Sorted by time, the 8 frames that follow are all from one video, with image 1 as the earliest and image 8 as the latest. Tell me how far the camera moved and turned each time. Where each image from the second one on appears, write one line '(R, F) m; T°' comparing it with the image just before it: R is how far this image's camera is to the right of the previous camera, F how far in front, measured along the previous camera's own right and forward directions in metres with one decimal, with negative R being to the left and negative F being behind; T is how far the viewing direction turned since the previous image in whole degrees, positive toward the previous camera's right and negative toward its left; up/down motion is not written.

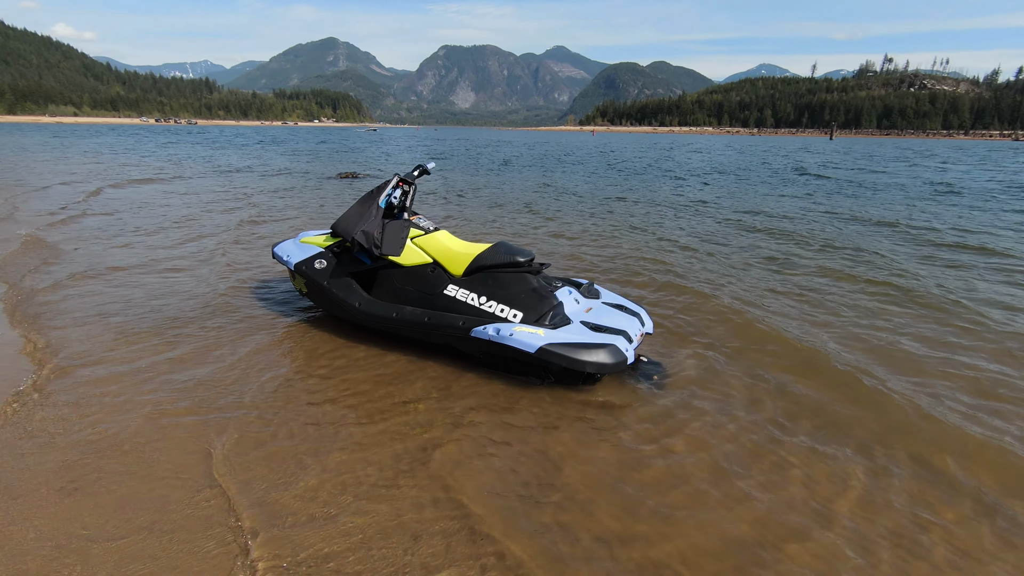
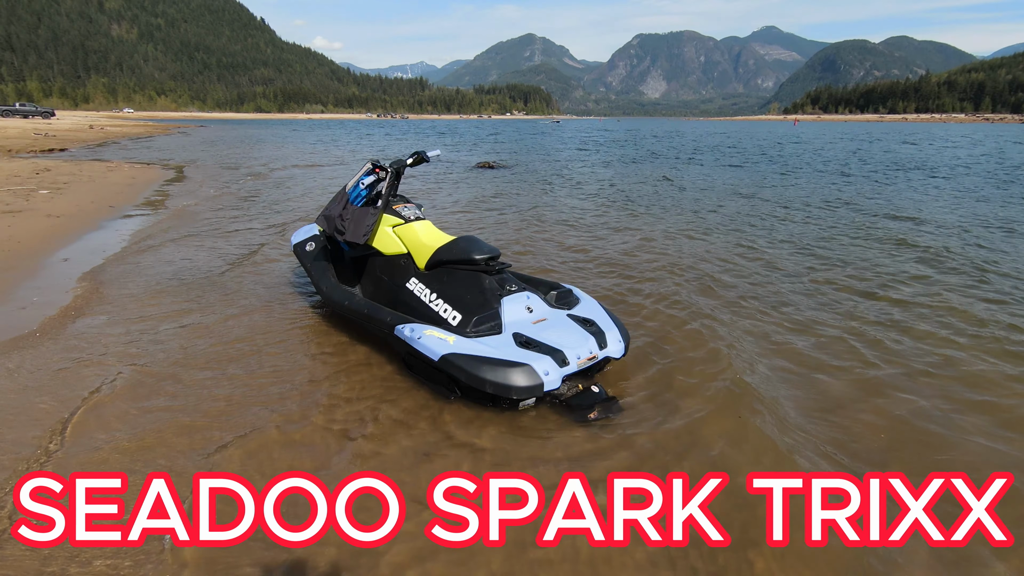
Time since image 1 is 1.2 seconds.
(+1.6, +0.7) m; -18°
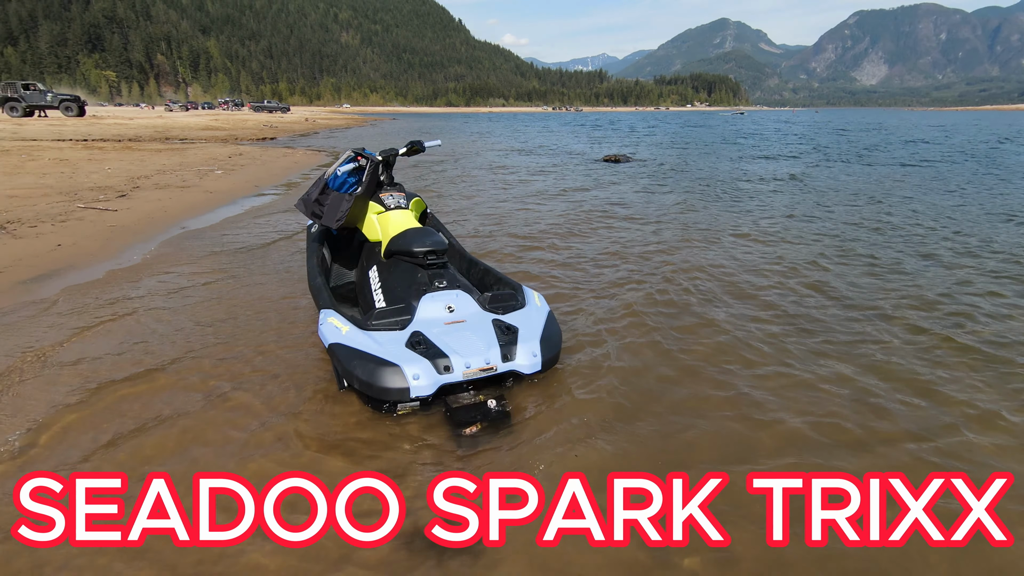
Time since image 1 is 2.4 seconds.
(+1.7, +0.4) m; -17°
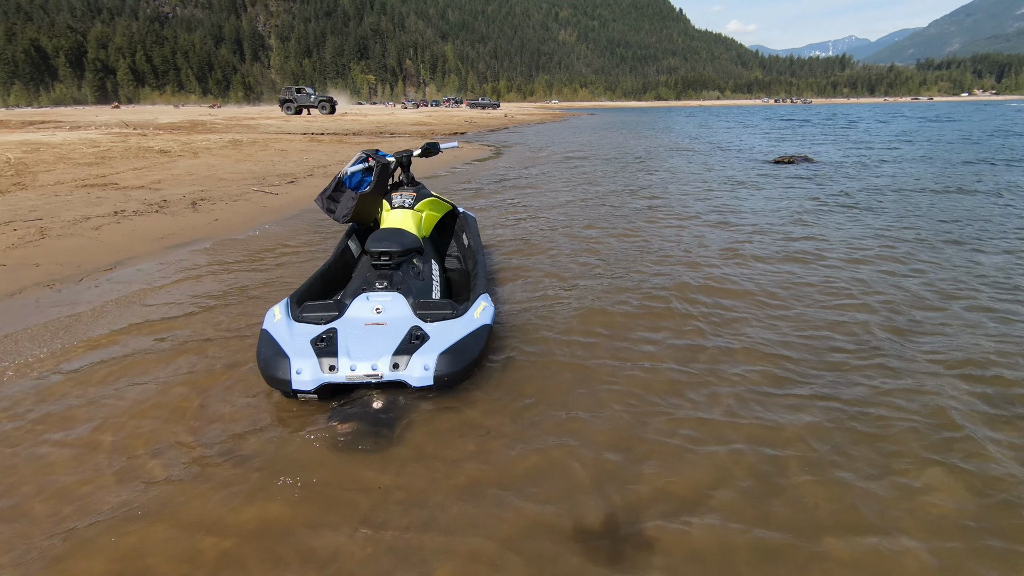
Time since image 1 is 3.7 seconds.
(+1.9, +0.3) m; -20°
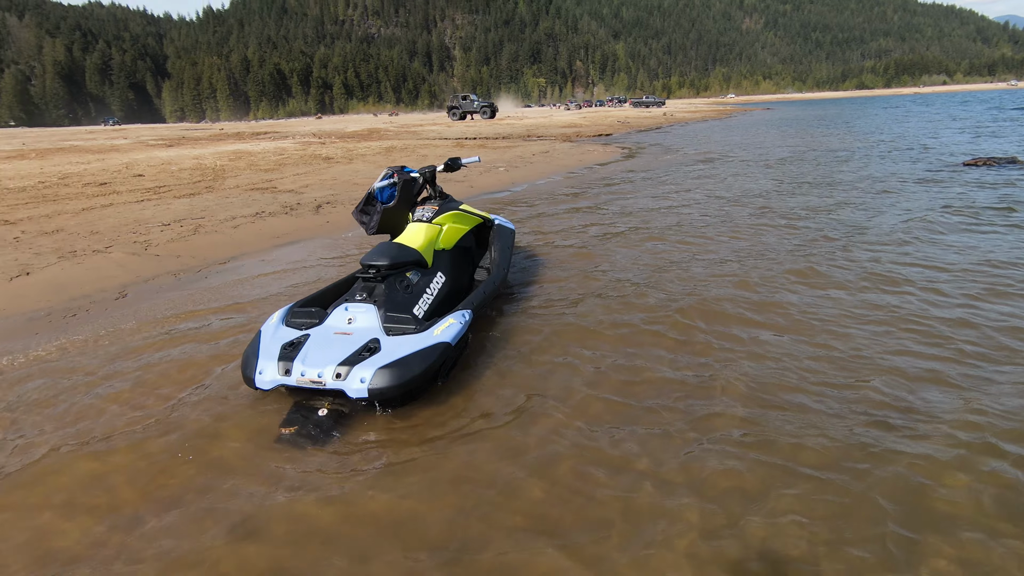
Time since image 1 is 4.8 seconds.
(+1.5, +0.1) m; -16°
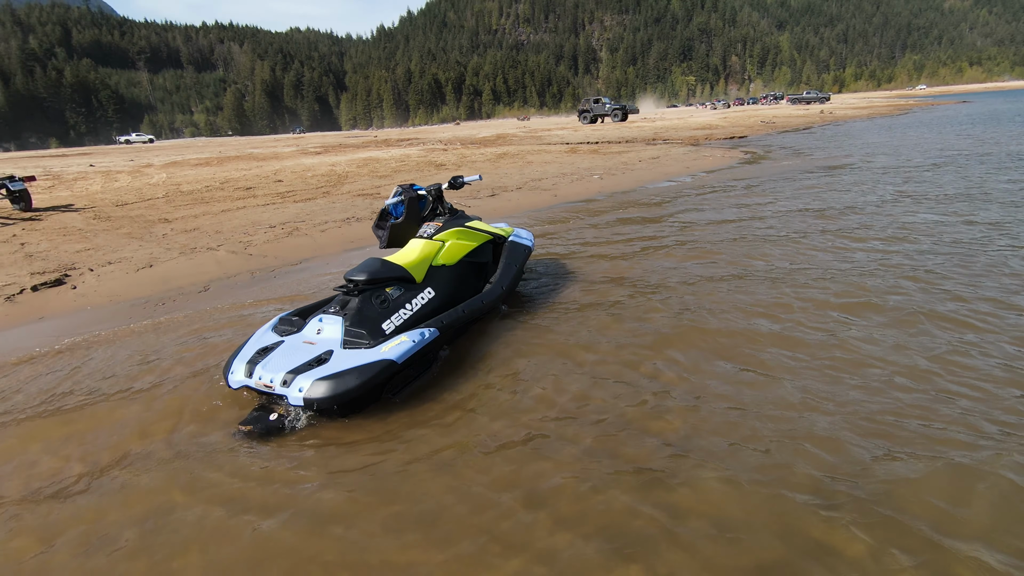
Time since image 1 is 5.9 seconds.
(+1.5, +0.1) m; -14°
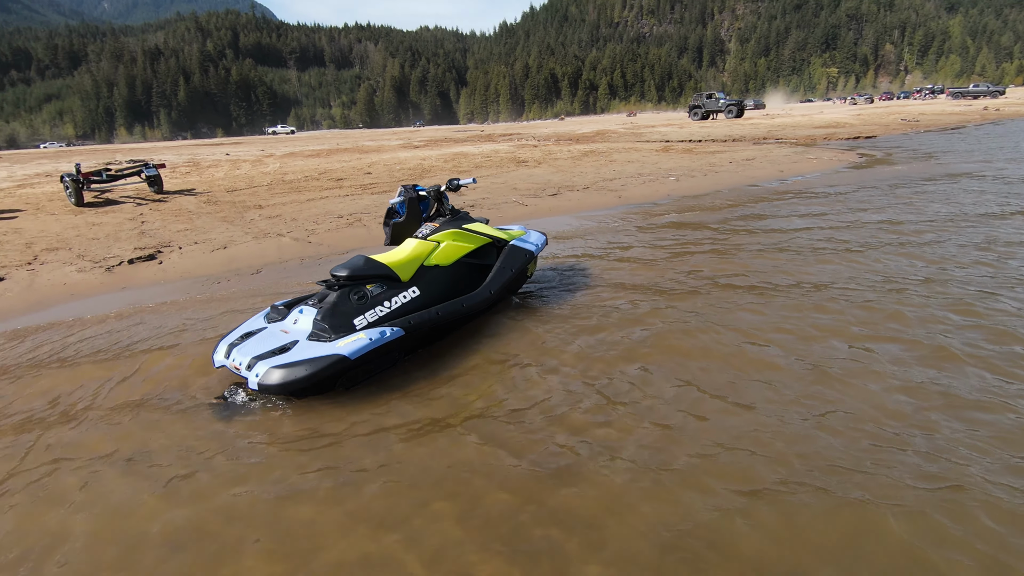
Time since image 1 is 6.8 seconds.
(+1.2, 0.0) m; -11°
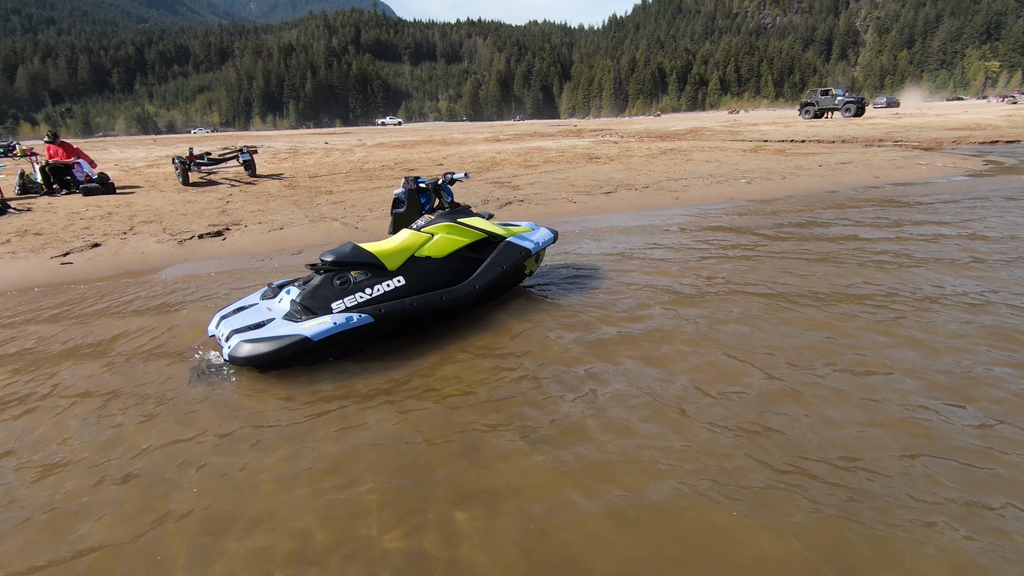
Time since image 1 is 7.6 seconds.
(+1.1, 0.0) m; -9°
